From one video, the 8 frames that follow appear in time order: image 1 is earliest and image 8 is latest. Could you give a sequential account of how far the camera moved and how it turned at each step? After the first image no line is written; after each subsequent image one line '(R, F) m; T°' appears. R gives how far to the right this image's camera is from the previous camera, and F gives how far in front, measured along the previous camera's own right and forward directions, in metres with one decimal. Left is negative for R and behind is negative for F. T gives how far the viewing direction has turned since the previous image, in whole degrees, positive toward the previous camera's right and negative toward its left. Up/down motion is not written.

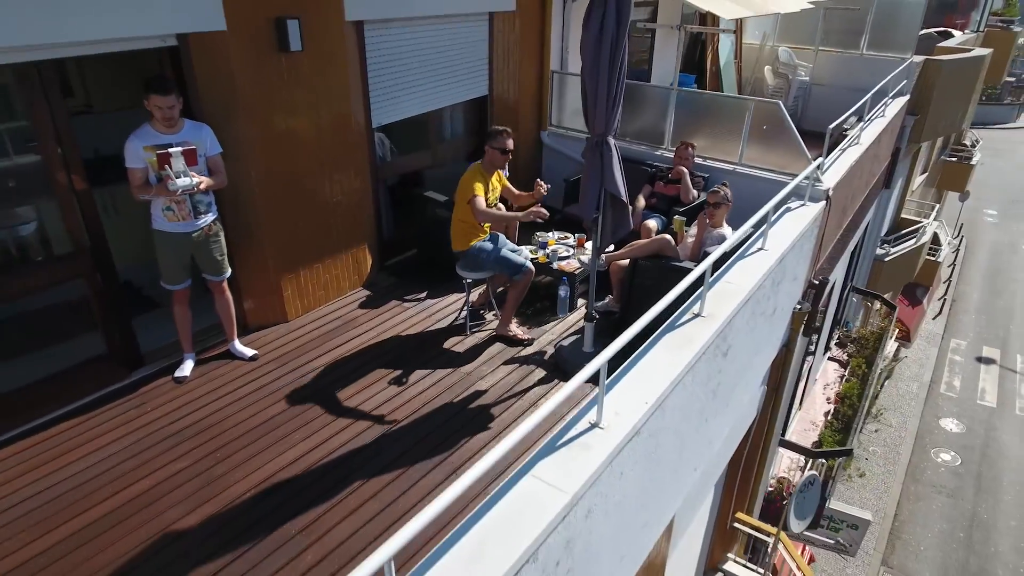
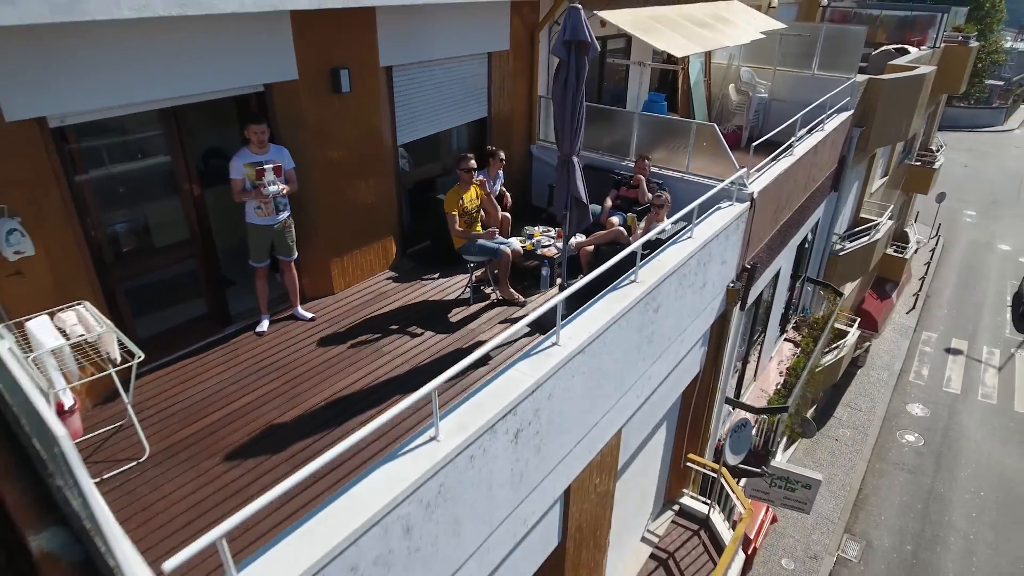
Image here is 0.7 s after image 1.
(+0.1, -1.5) m; 0°
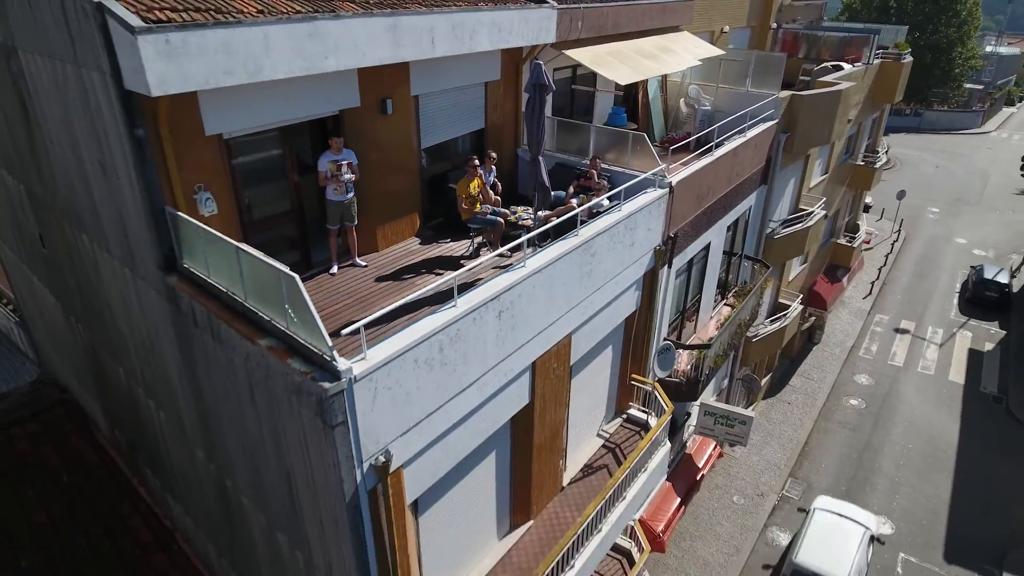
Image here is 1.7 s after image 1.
(+0.2, -2.8) m; 0°
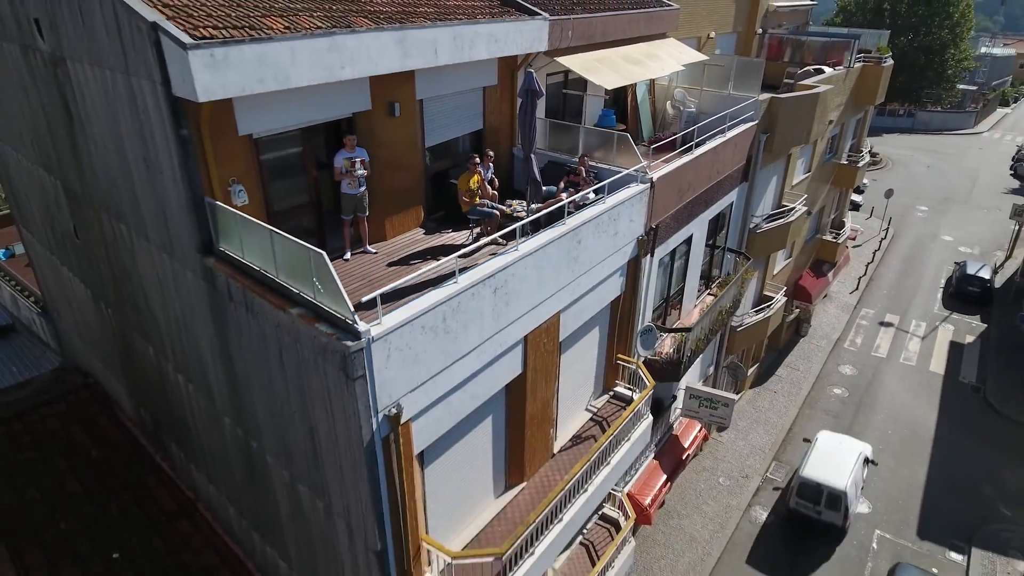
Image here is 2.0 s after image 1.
(+0.1, -1.0) m; 0°
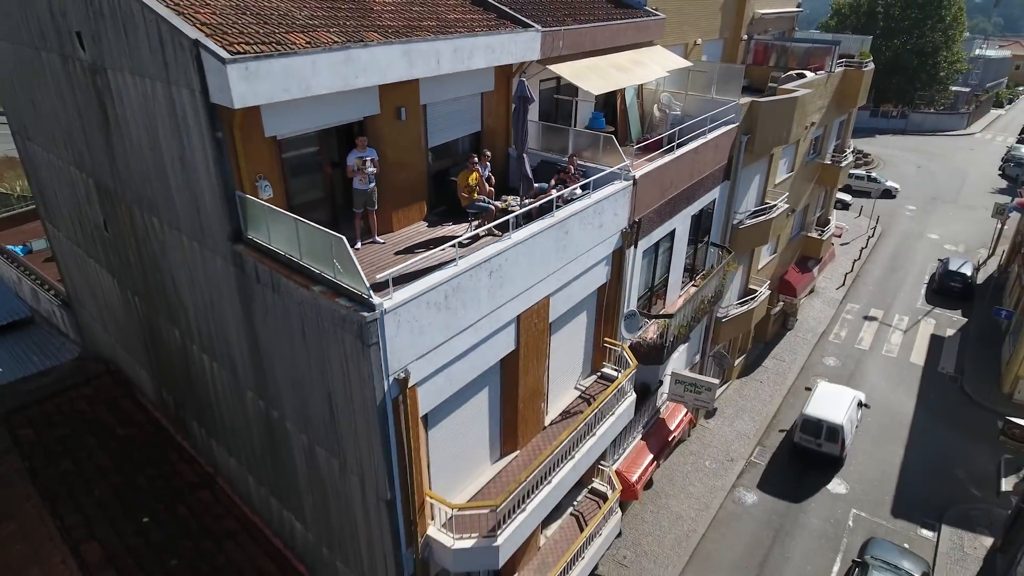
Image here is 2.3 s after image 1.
(+0.1, -1.0) m; 0°
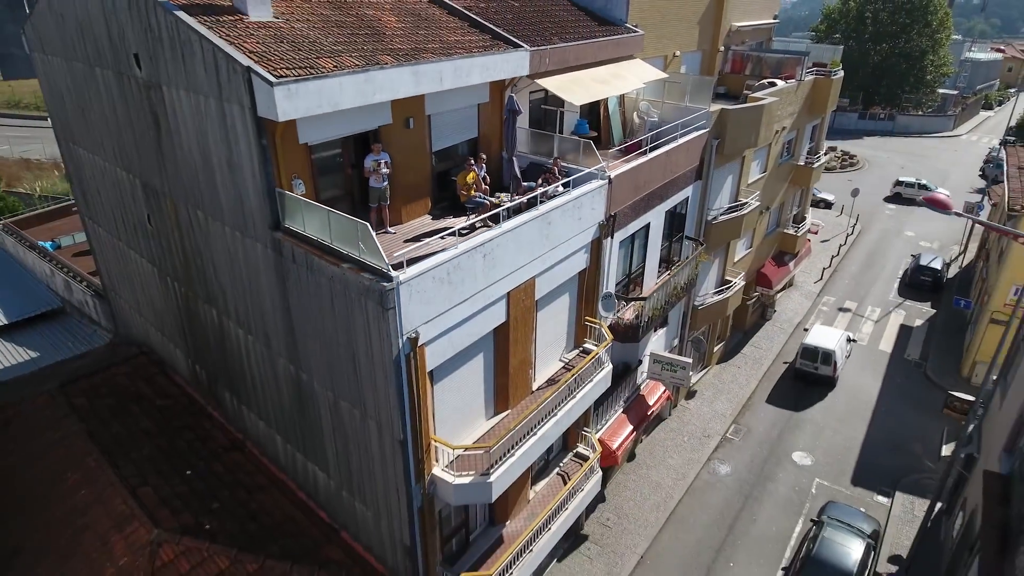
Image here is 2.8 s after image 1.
(+0.2, -1.9) m; 0°
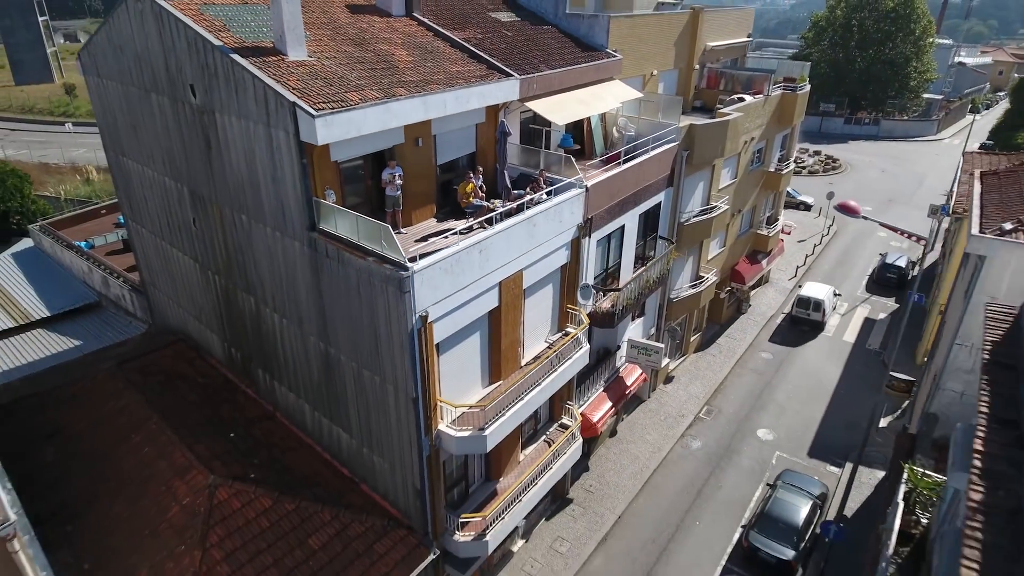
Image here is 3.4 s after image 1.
(+0.2, -2.5) m; 0°
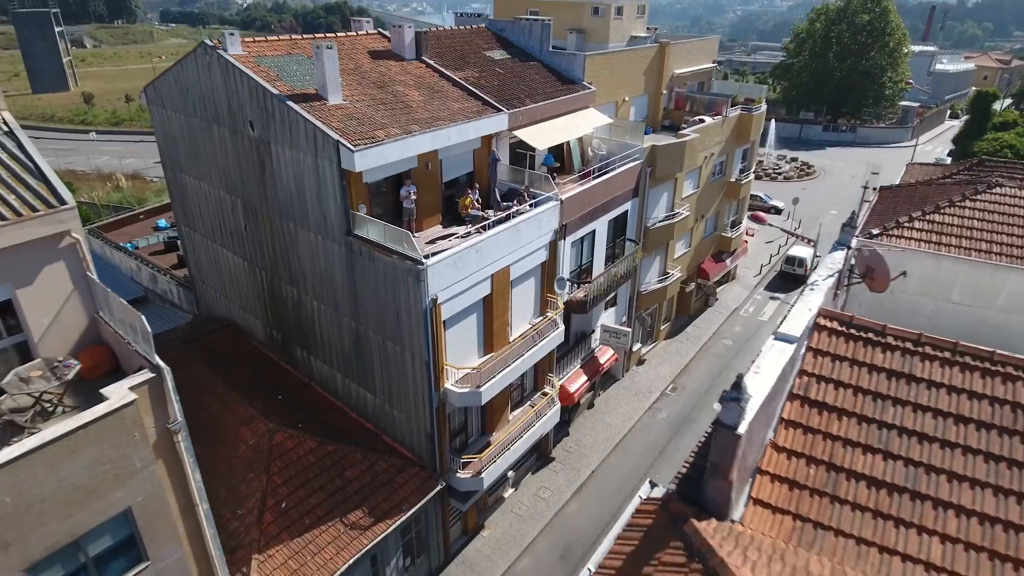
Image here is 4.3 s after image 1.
(+0.4, -4.2) m; 0°
